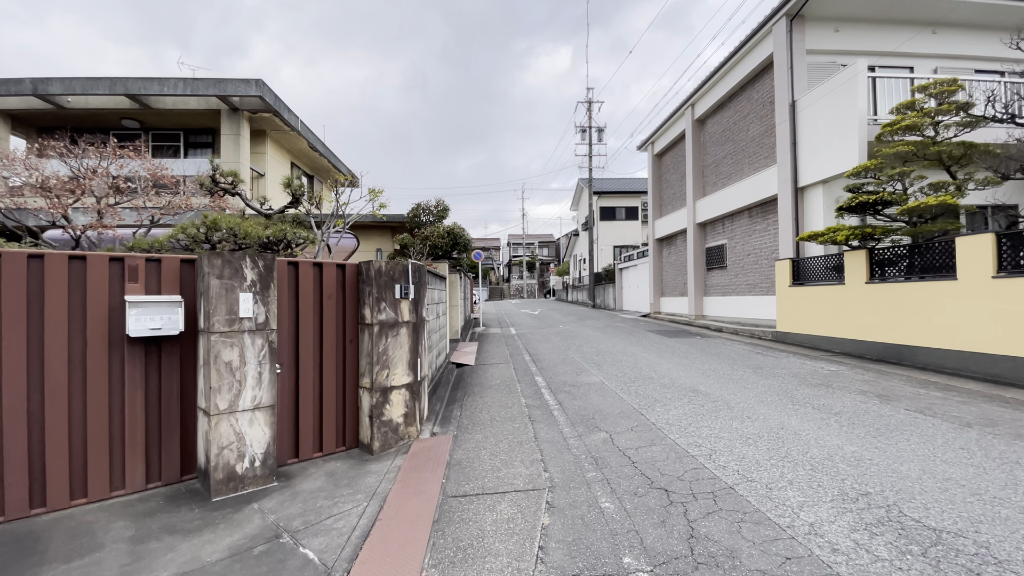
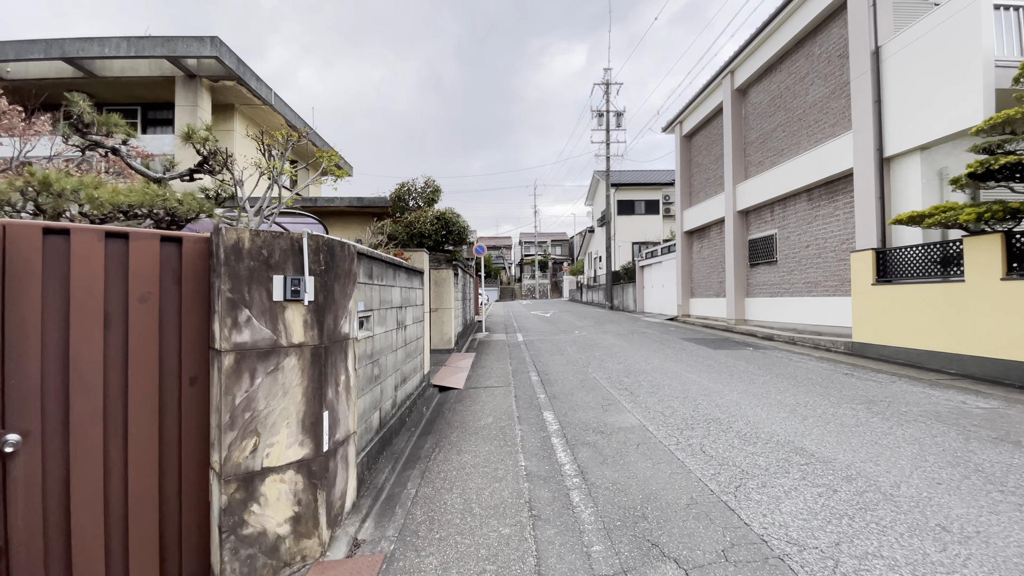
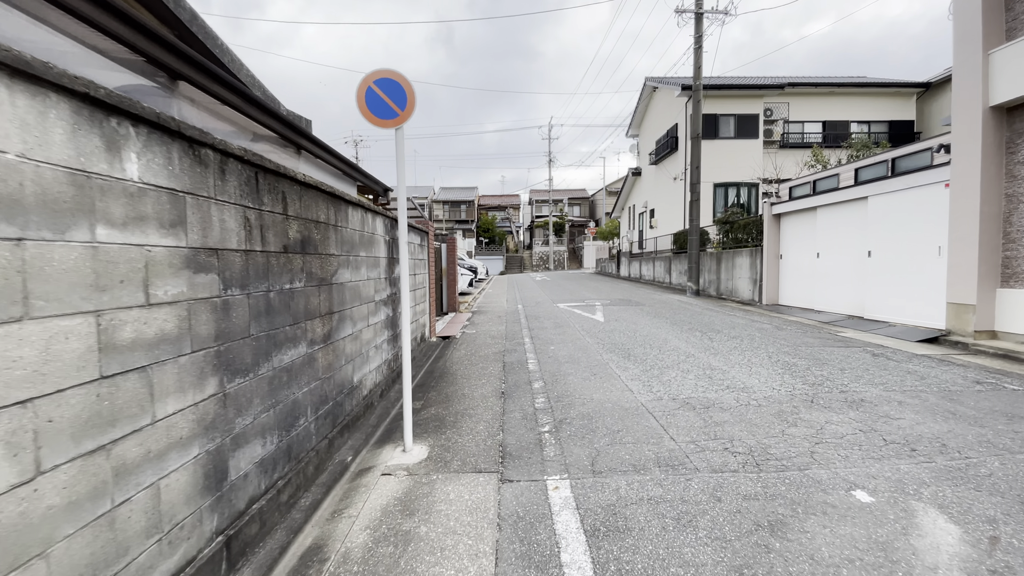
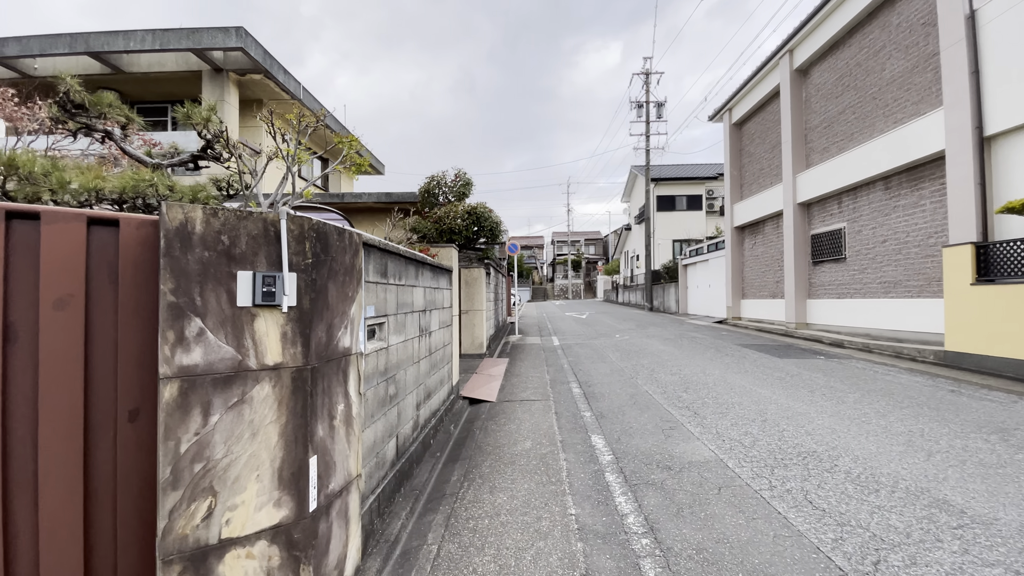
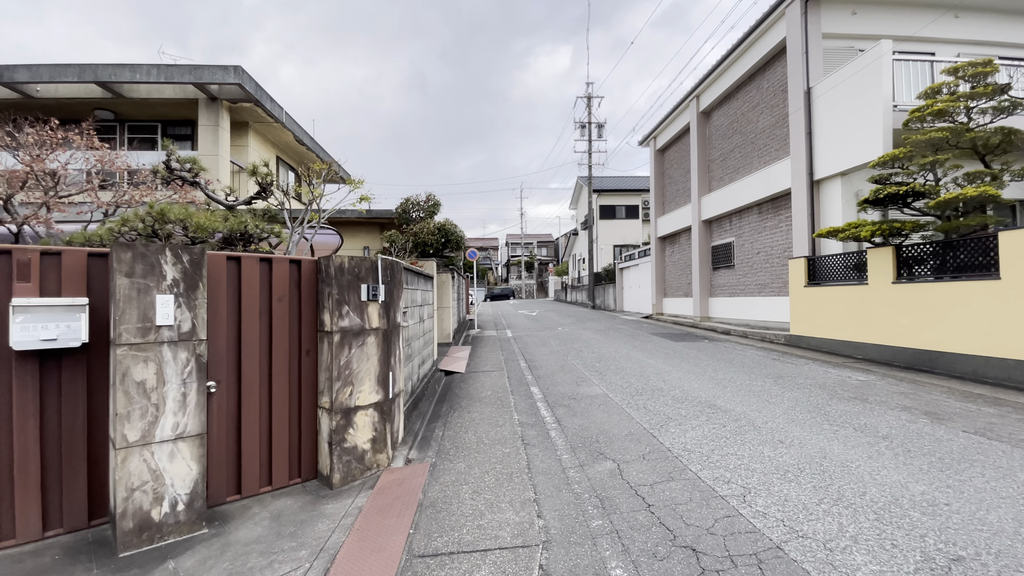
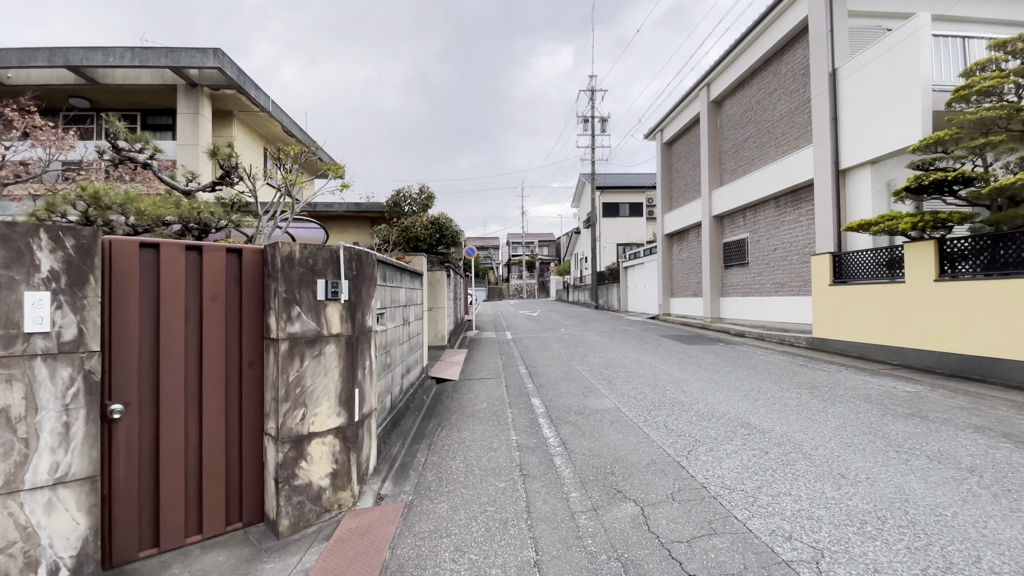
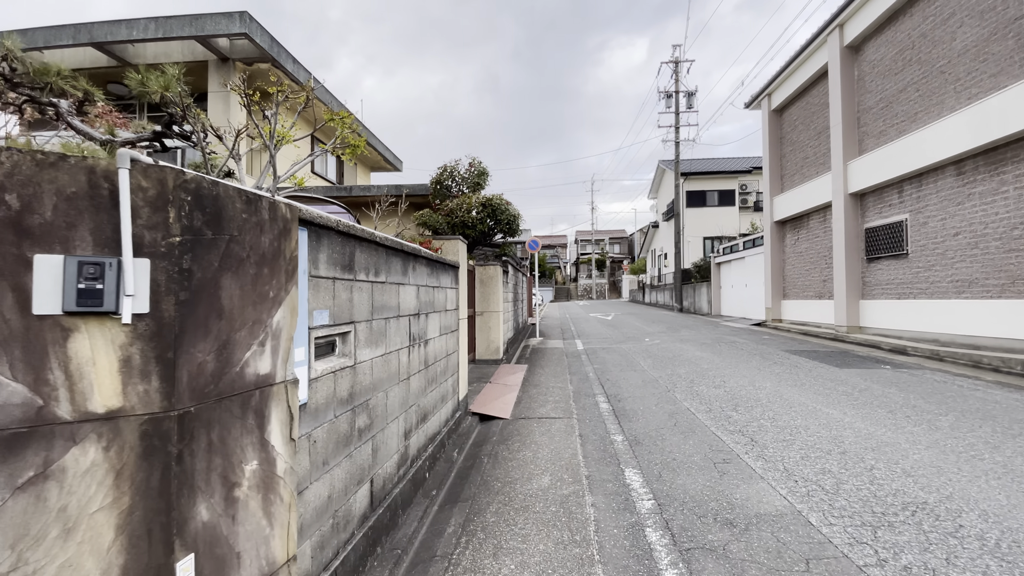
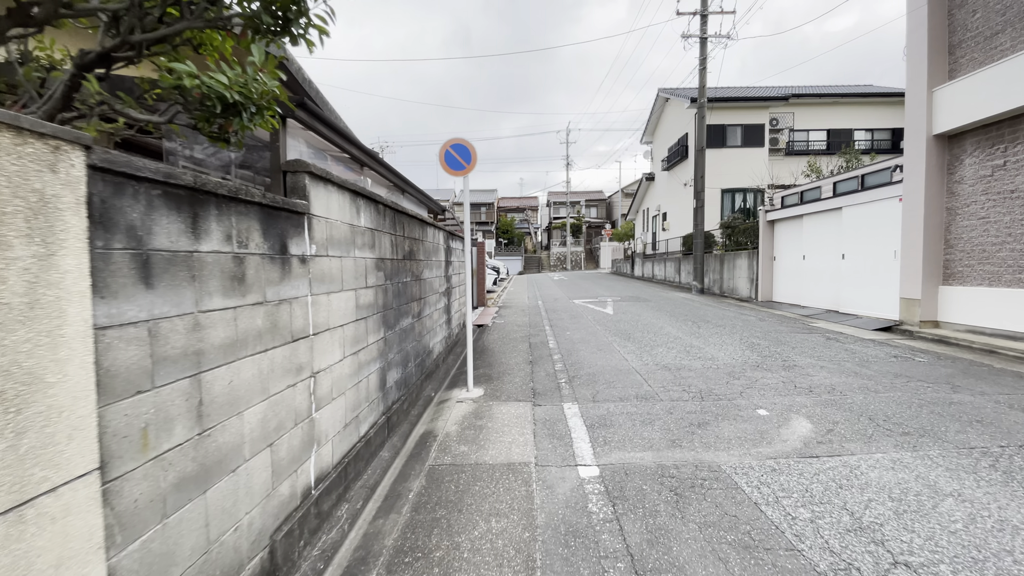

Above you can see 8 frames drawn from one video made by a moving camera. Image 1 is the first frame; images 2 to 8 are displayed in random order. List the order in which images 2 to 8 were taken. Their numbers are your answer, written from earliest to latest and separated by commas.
5, 6, 2, 4, 7, 8, 3
